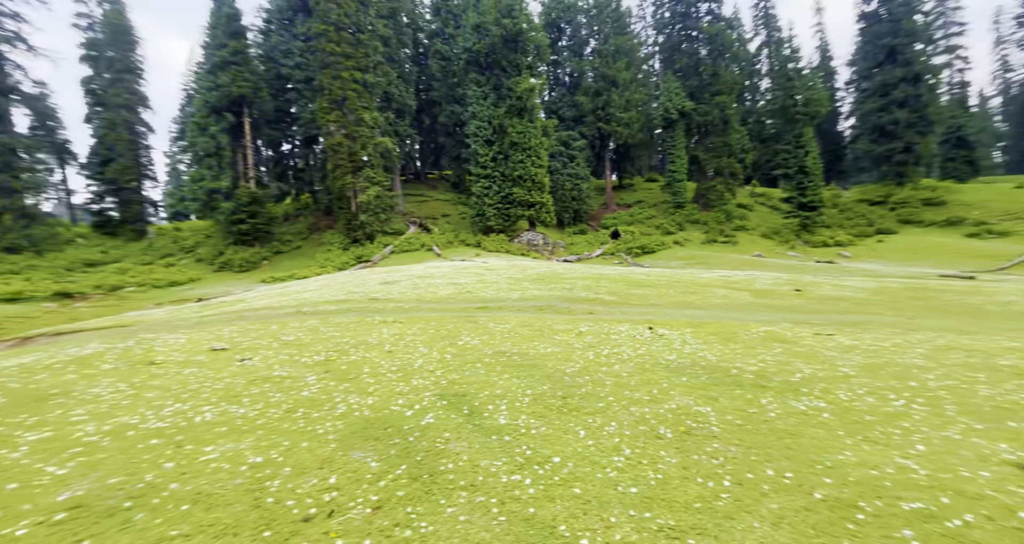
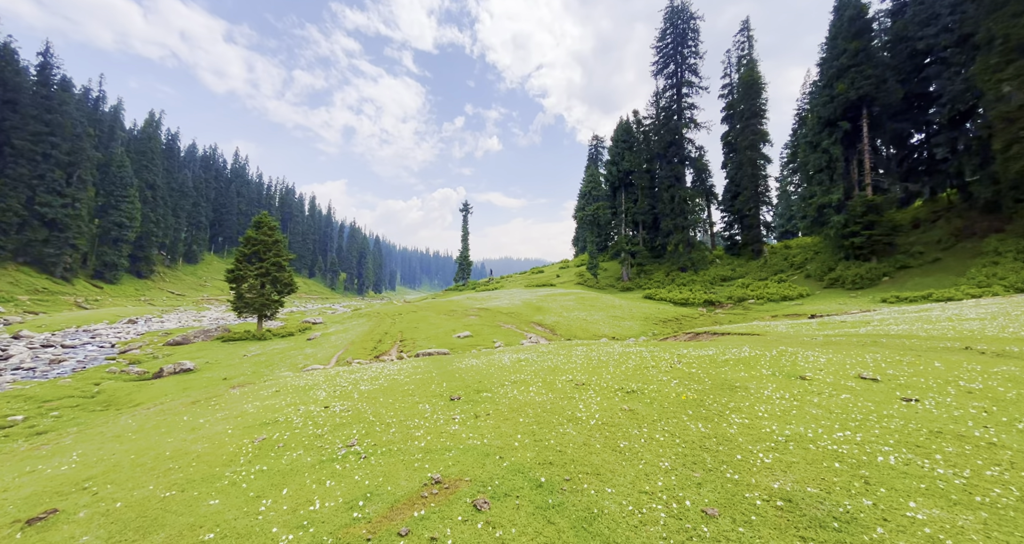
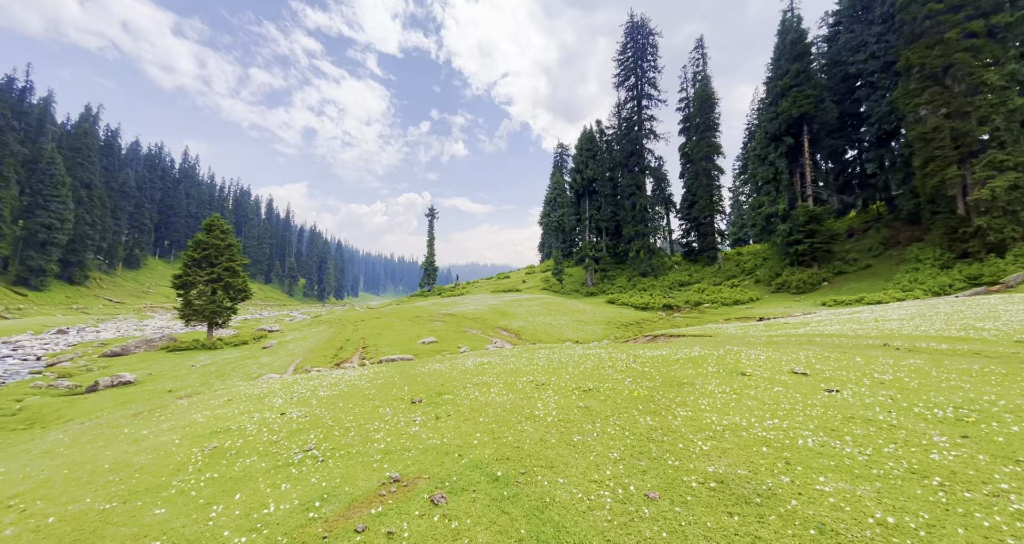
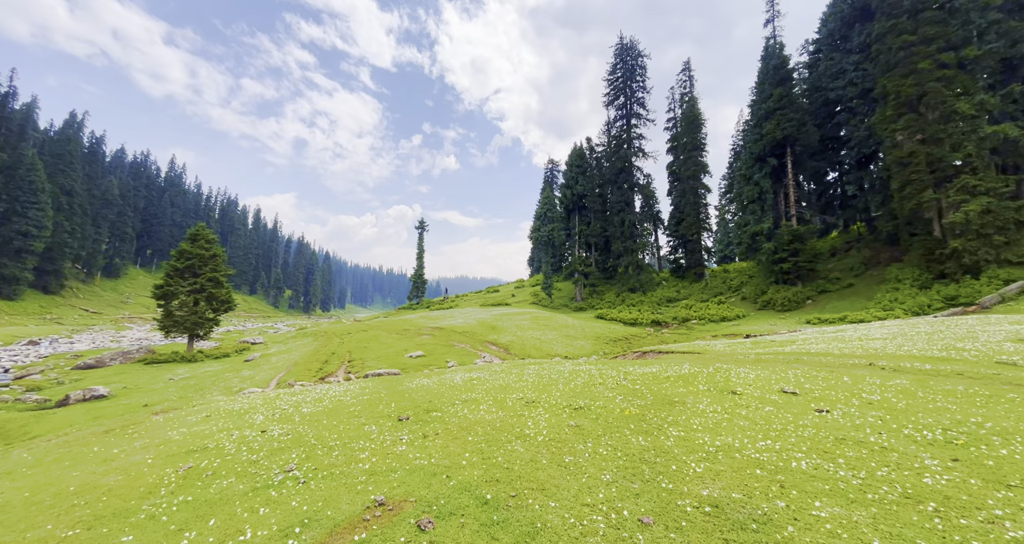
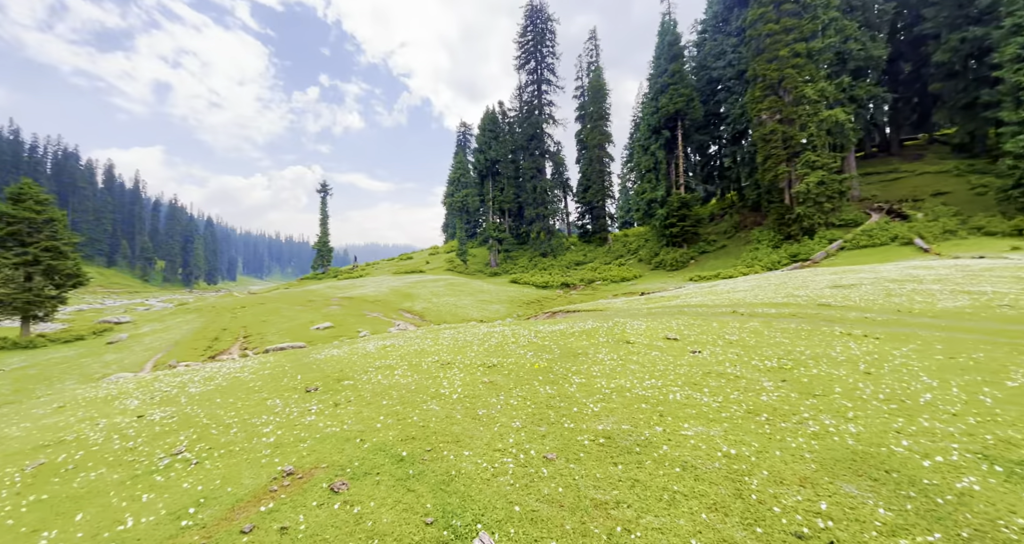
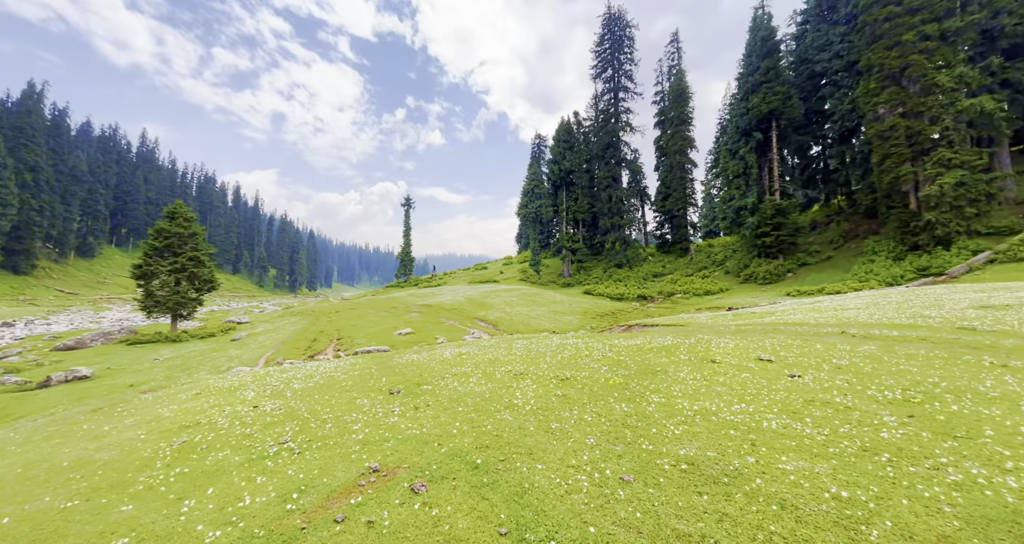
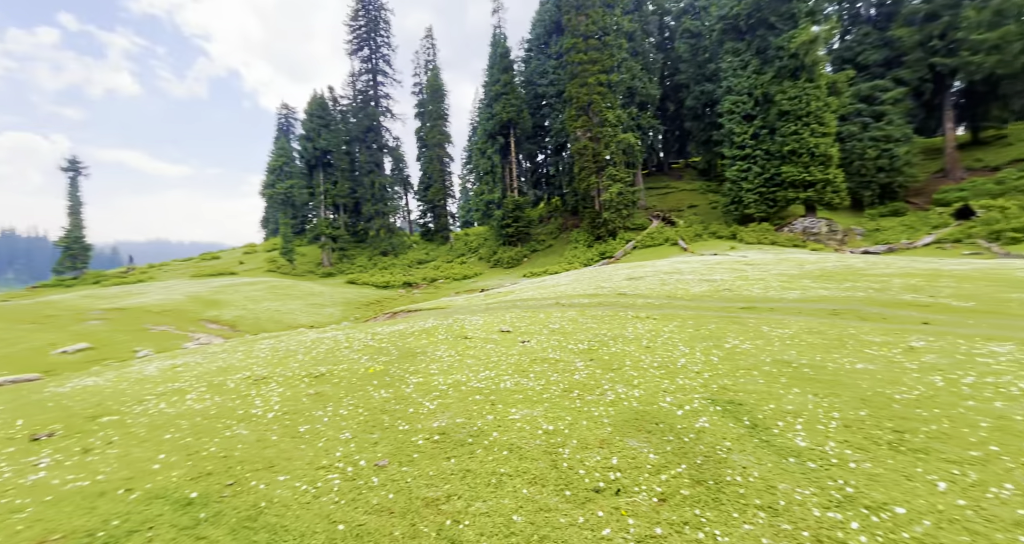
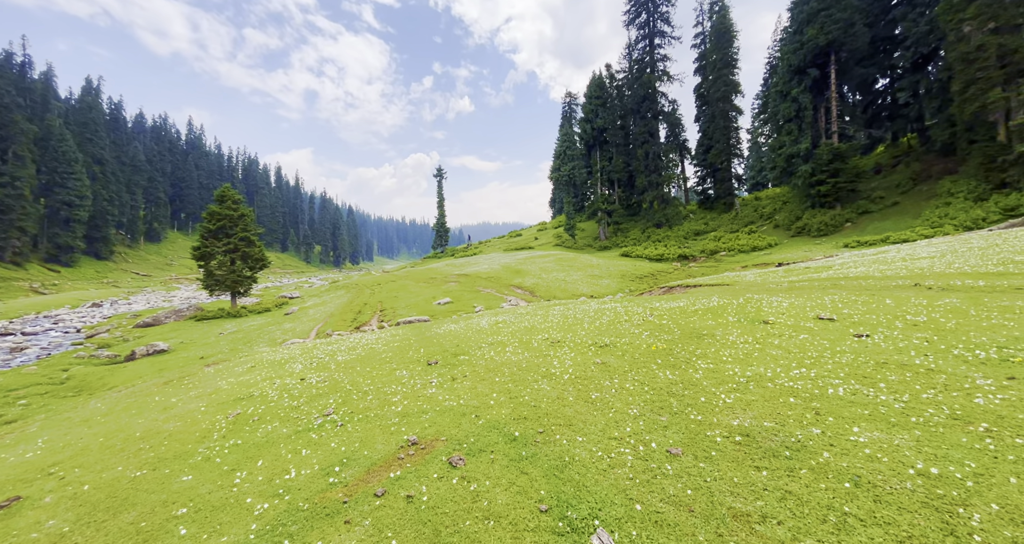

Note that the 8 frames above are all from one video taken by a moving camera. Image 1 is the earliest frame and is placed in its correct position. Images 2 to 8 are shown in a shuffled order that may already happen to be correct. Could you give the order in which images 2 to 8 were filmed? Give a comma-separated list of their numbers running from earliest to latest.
7, 5, 6, 3, 4, 2, 8
